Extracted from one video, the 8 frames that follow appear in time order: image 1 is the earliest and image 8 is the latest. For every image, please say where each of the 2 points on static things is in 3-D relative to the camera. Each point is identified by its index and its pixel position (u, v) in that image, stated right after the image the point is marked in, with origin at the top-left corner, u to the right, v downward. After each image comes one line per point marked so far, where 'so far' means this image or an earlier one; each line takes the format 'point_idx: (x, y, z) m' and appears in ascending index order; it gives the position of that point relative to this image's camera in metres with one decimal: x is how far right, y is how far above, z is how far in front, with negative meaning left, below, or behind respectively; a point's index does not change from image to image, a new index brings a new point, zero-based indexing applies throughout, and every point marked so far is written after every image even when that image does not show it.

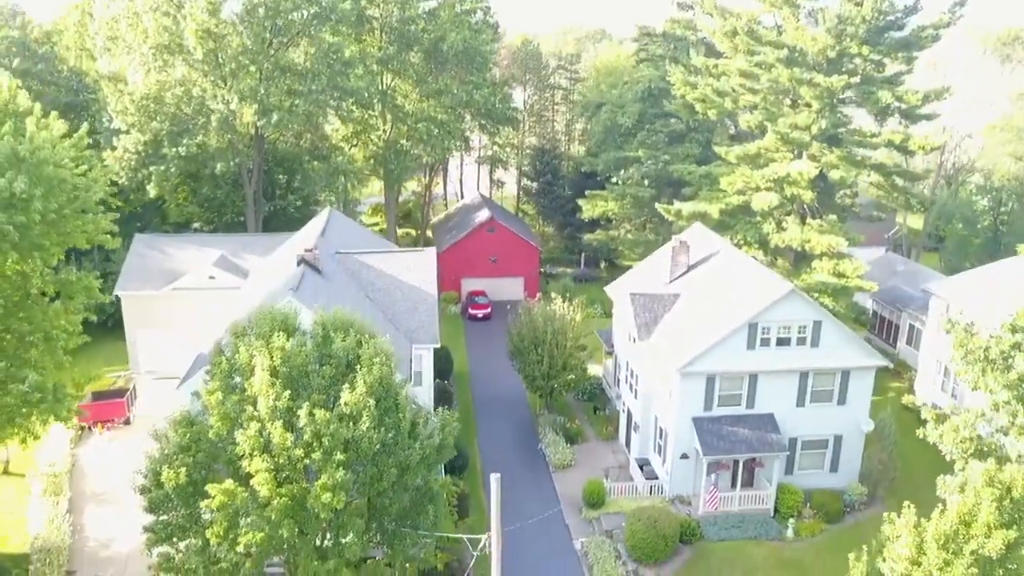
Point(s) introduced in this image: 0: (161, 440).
0: (-8.6, -3.8, +20.0) m
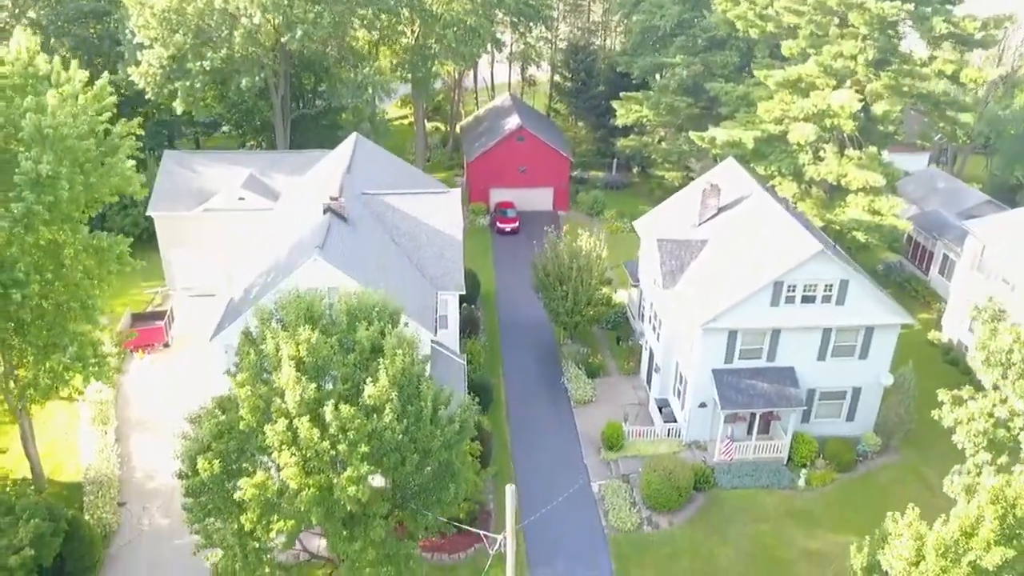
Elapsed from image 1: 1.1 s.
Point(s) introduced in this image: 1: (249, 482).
0: (-8.1, -3.6, +21.1) m
1: (-6.3, -4.7, +19.6) m
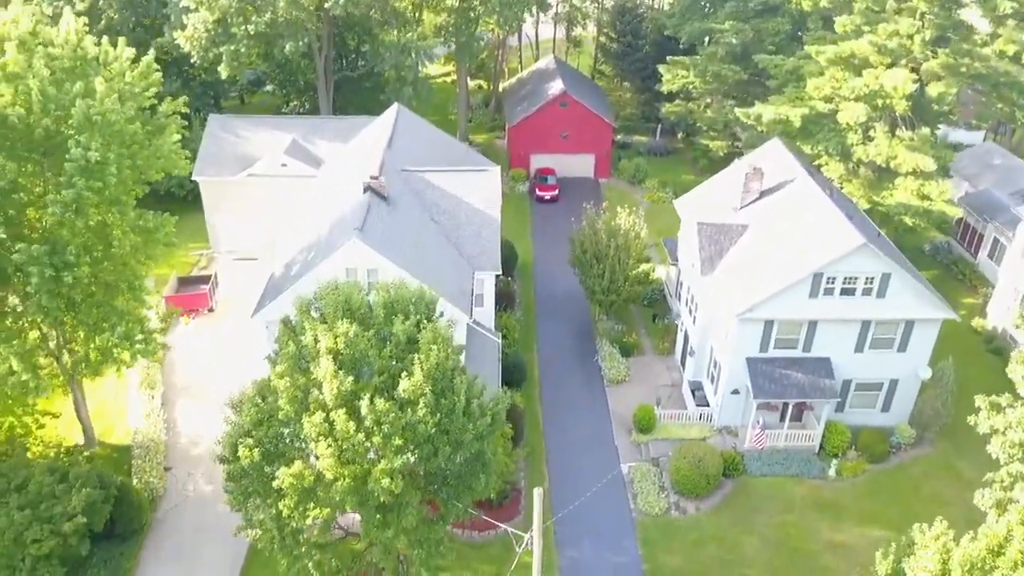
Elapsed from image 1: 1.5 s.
0: (-7.3, -3.3, +21.8) m
1: (-5.6, -4.6, +20.3) m
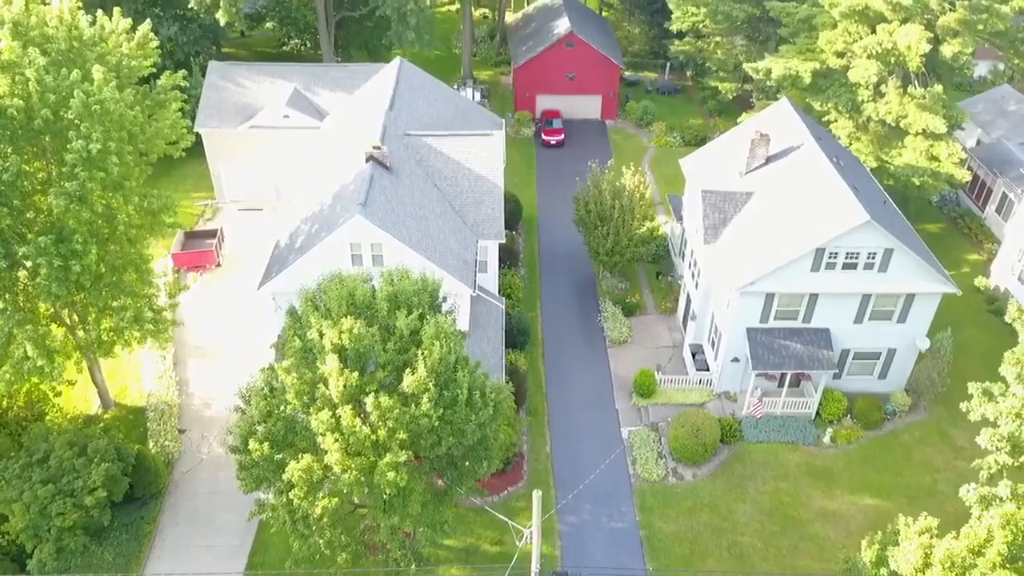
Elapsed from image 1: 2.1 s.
0: (-7.3, -3.1, +22.5) m
1: (-5.6, -4.5, +21.1) m
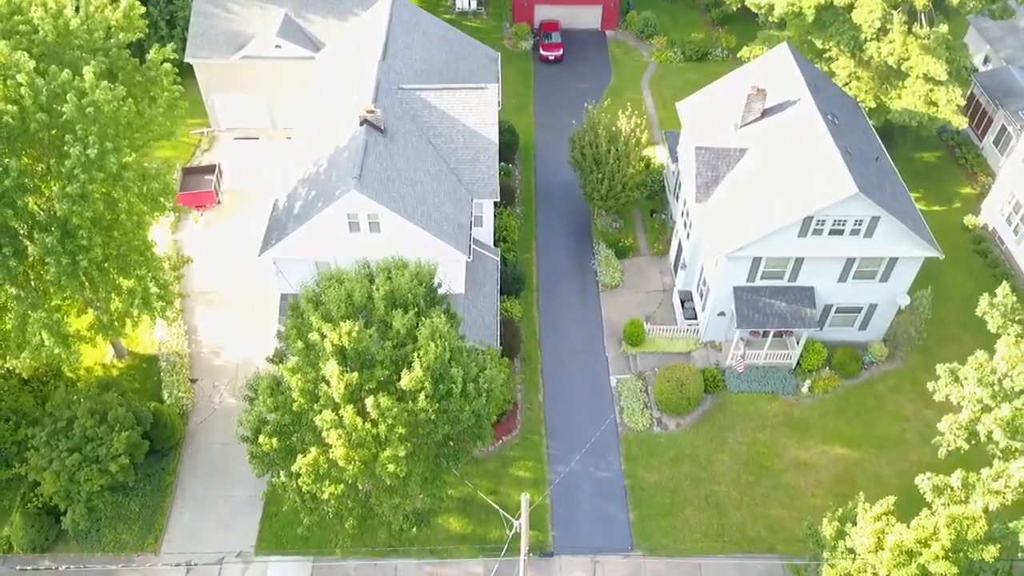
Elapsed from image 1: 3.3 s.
0: (-7.5, -3.1, +23.9) m
1: (-5.8, -4.7, +22.8) m
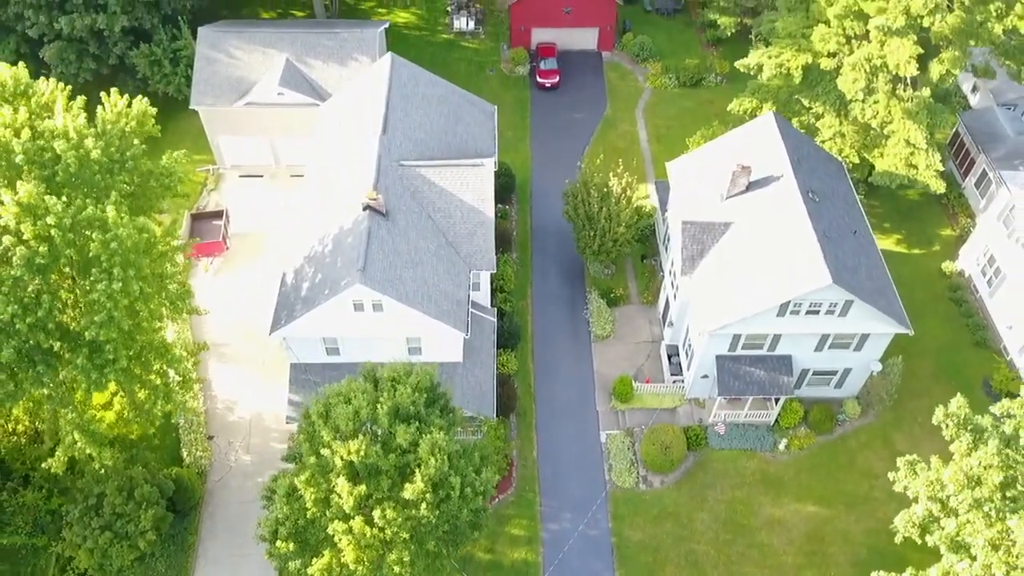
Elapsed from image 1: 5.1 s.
0: (-7.7, -6.7, +26.3) m
1: (-6.0, -8.3, +25.3) m
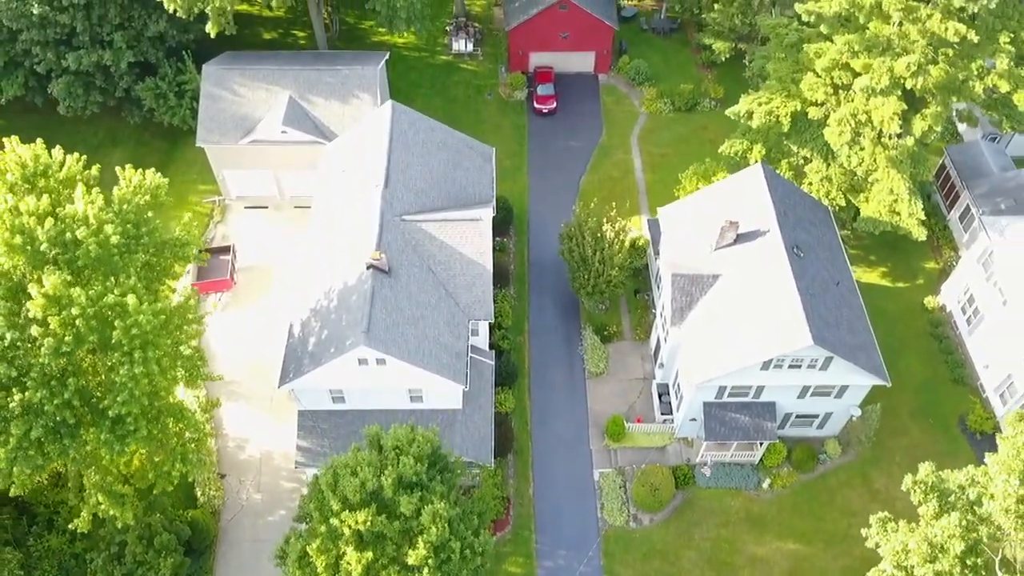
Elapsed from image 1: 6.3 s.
0: (-7.8, -9.3, +28.2) m
1: (-6.1, -11.0, +27.3) m
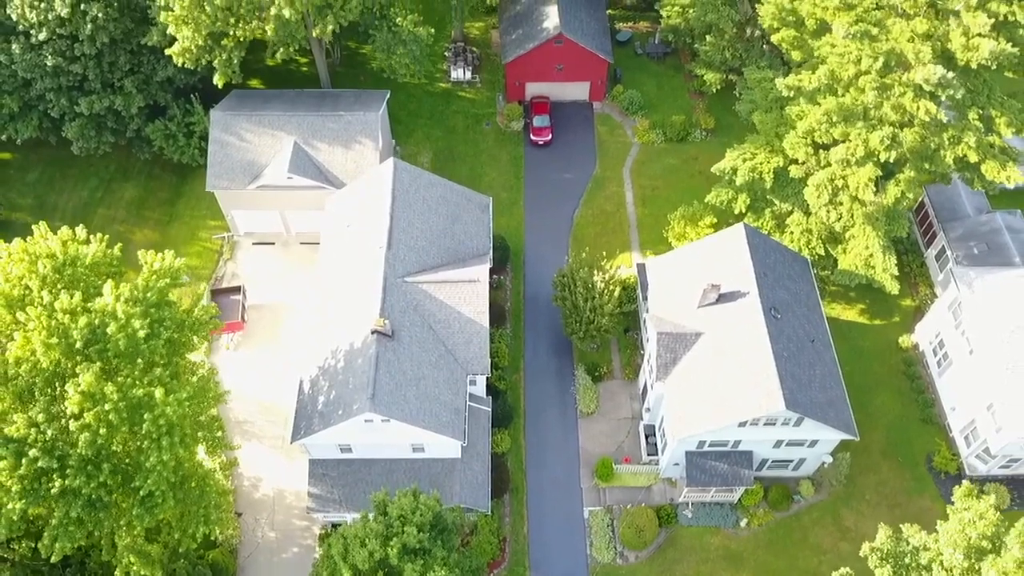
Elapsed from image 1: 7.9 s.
0: (-8.1, -12.5, +31.2) m
1: (-6.4, -14.2, +30.3) m
